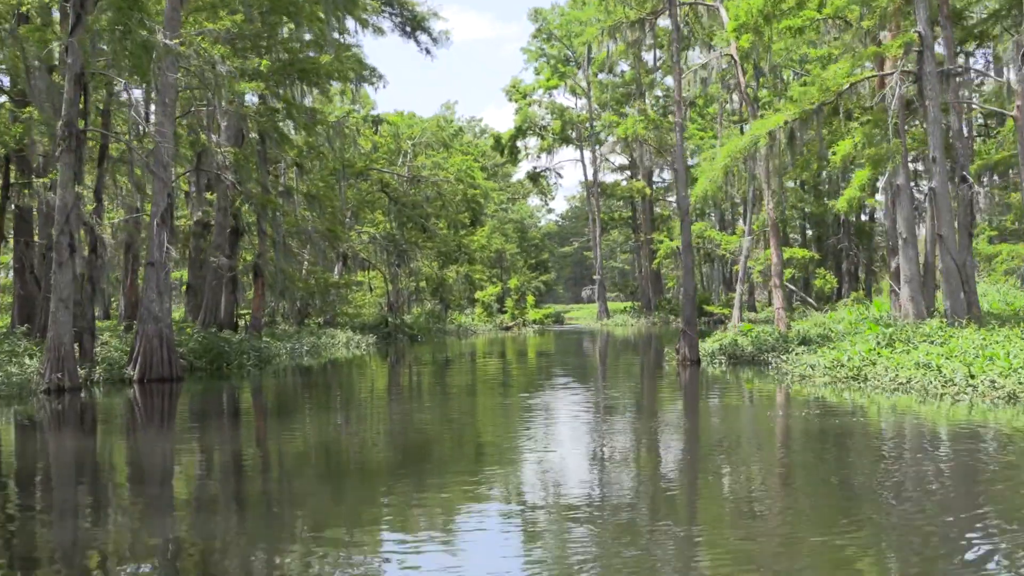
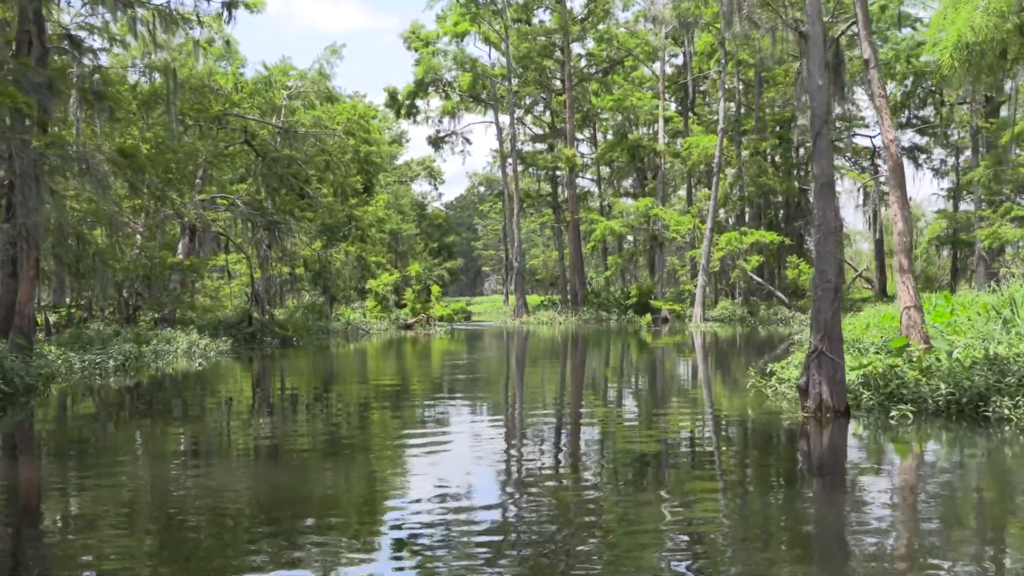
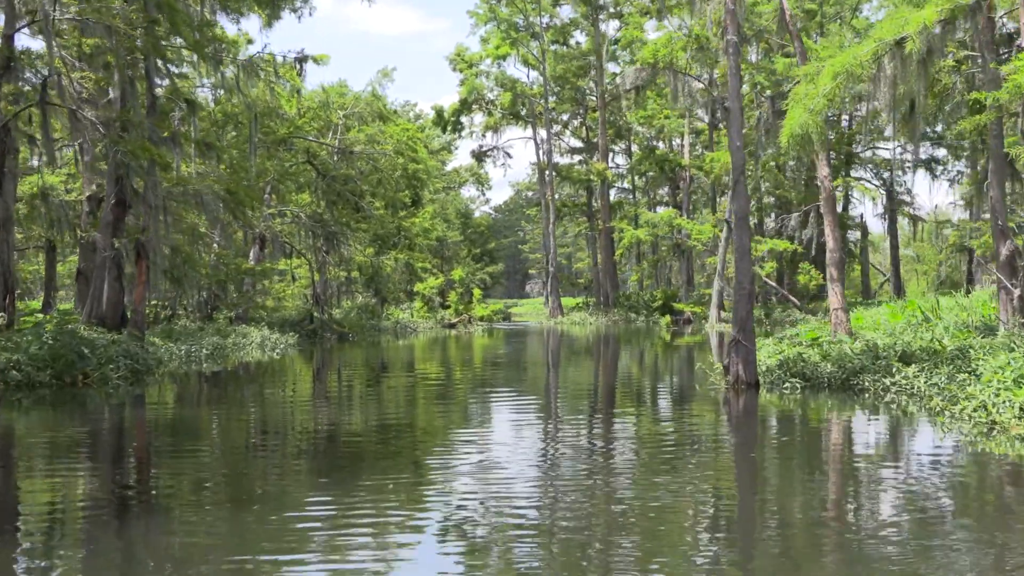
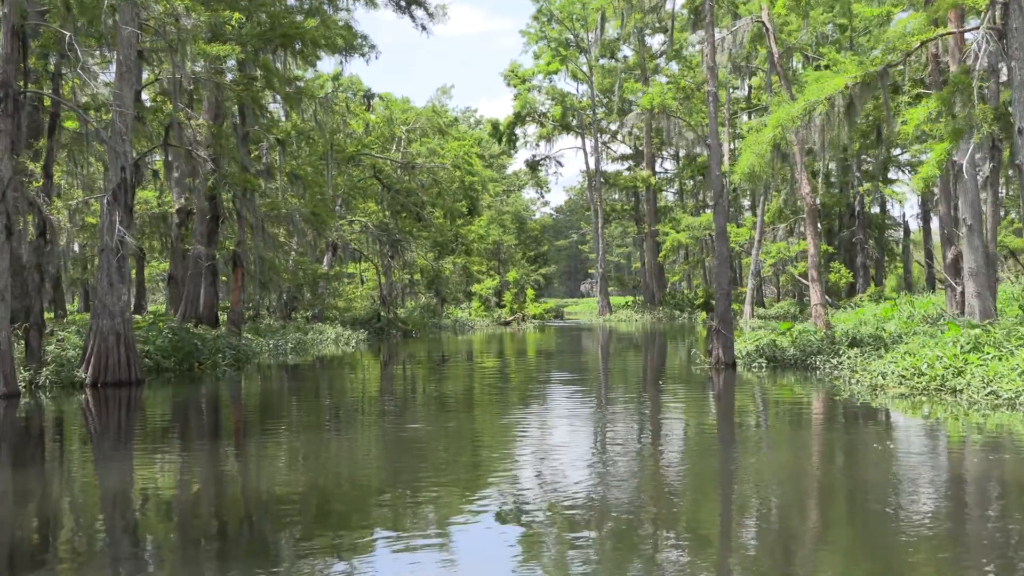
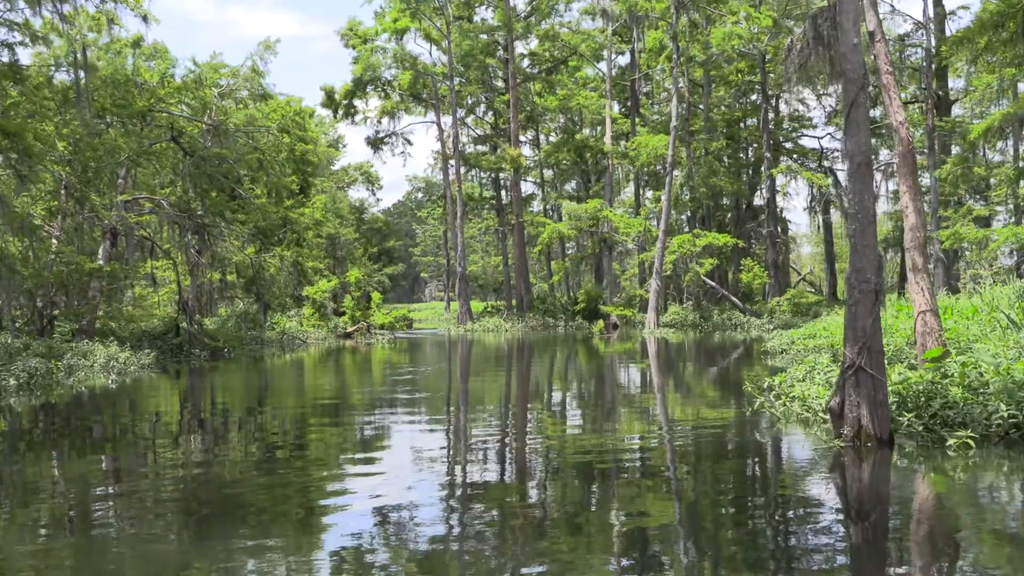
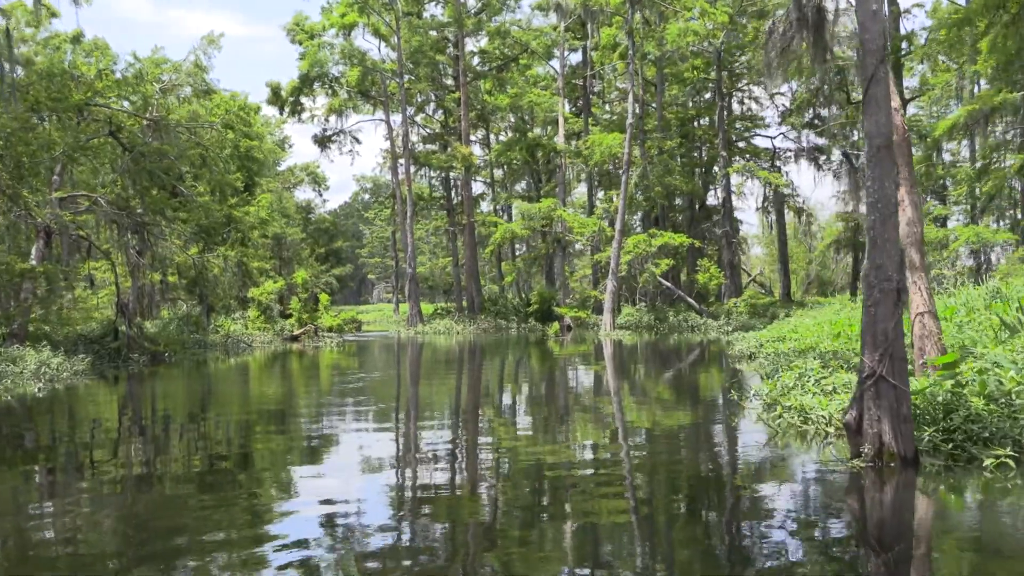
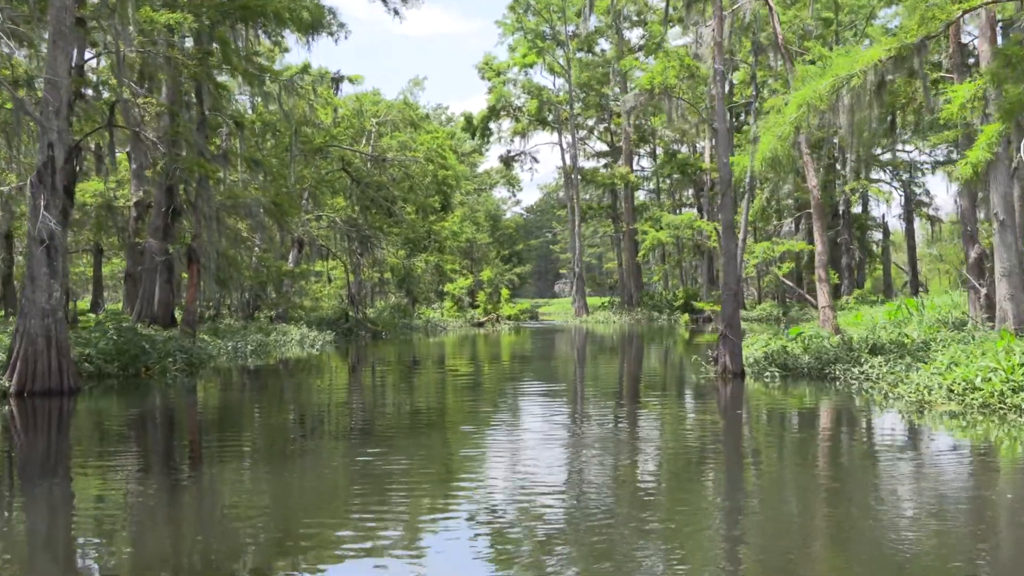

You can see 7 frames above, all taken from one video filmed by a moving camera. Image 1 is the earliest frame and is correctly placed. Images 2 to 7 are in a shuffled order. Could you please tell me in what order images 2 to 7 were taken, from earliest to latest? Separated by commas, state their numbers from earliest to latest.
4, 7, 3, 2, 5, 6
